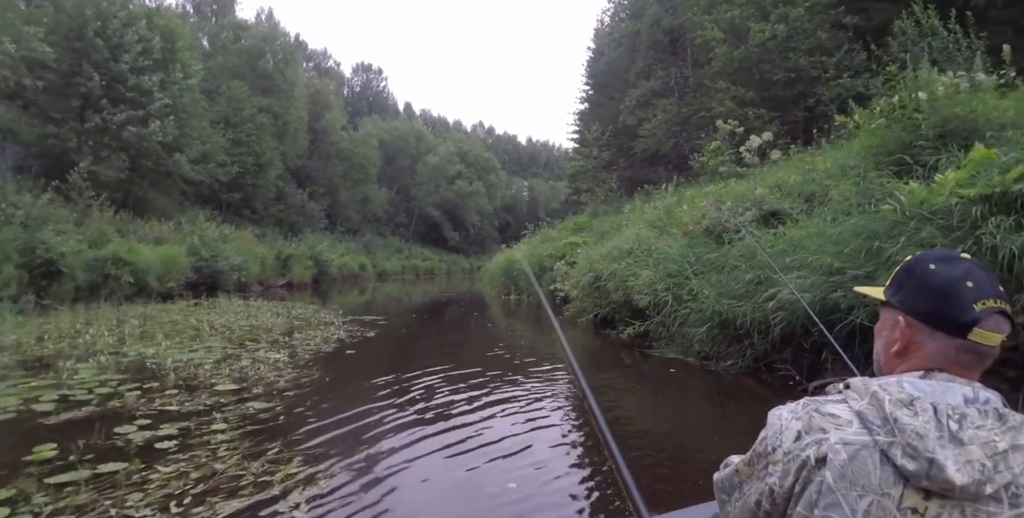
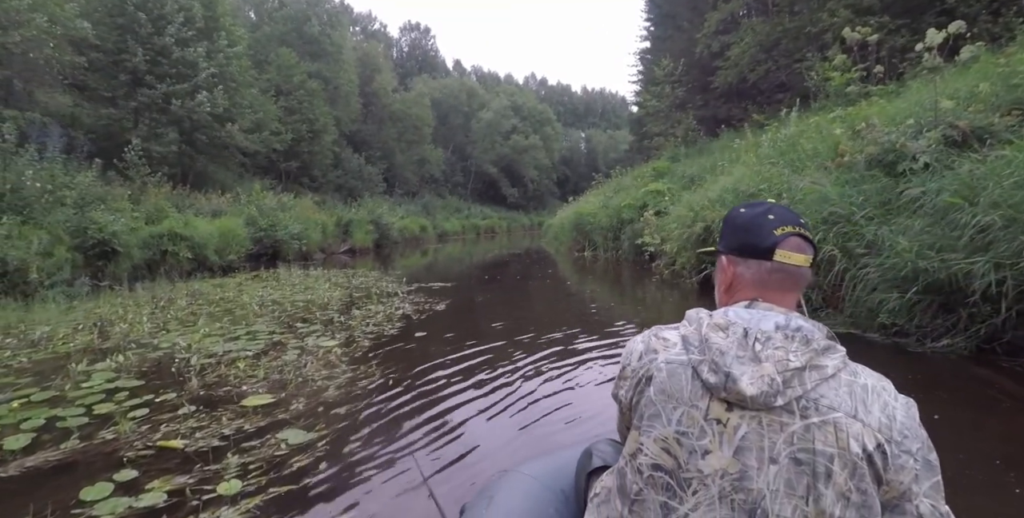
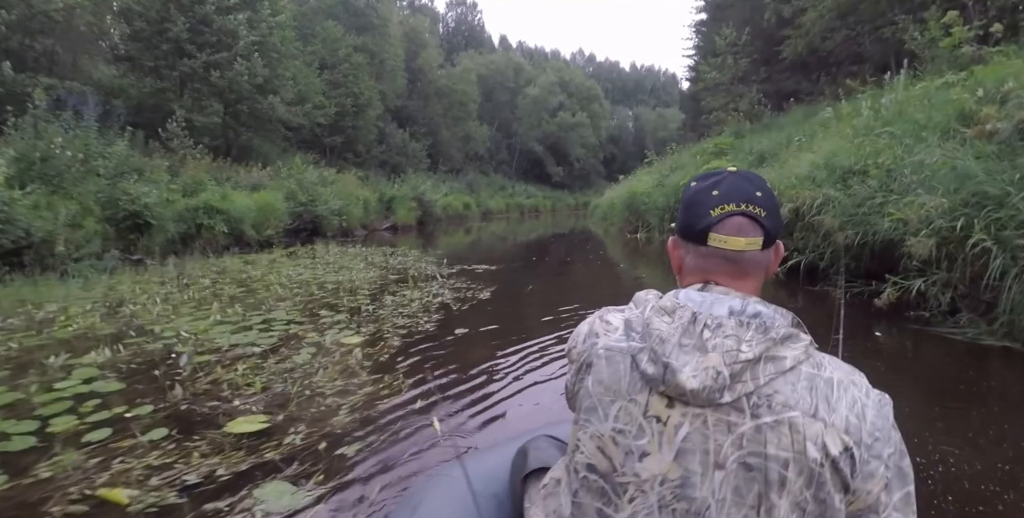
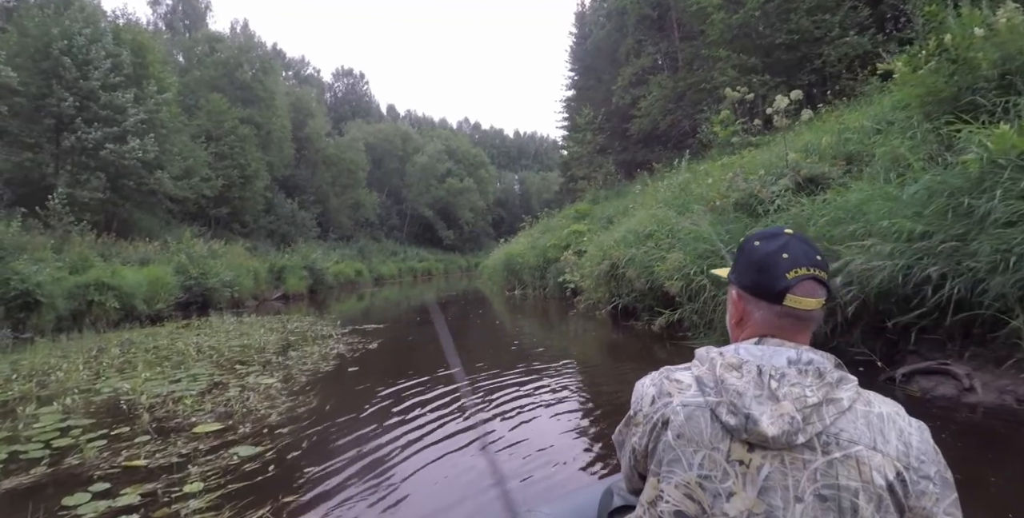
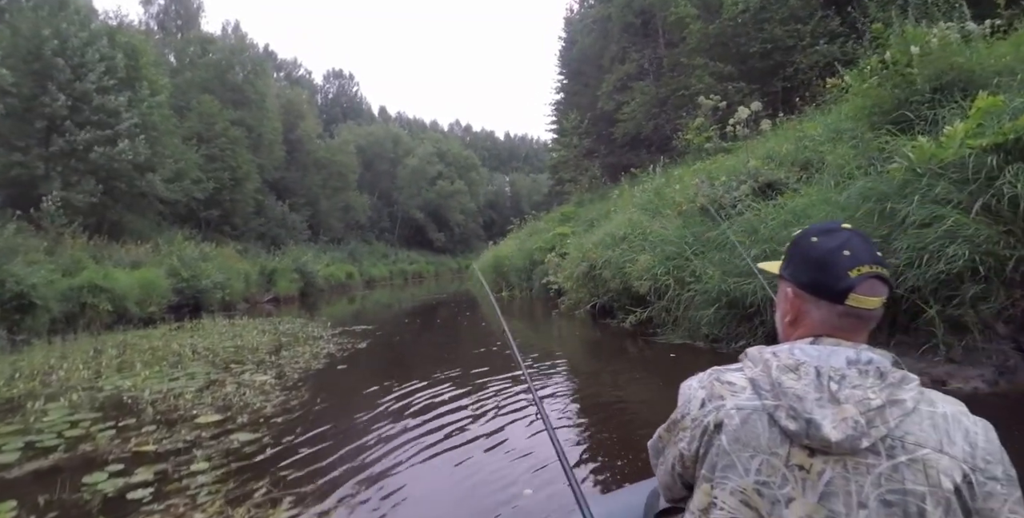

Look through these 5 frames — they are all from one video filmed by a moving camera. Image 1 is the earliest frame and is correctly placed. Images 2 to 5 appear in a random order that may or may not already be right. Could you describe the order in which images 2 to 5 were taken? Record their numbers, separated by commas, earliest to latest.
5, 4, 2, 3
